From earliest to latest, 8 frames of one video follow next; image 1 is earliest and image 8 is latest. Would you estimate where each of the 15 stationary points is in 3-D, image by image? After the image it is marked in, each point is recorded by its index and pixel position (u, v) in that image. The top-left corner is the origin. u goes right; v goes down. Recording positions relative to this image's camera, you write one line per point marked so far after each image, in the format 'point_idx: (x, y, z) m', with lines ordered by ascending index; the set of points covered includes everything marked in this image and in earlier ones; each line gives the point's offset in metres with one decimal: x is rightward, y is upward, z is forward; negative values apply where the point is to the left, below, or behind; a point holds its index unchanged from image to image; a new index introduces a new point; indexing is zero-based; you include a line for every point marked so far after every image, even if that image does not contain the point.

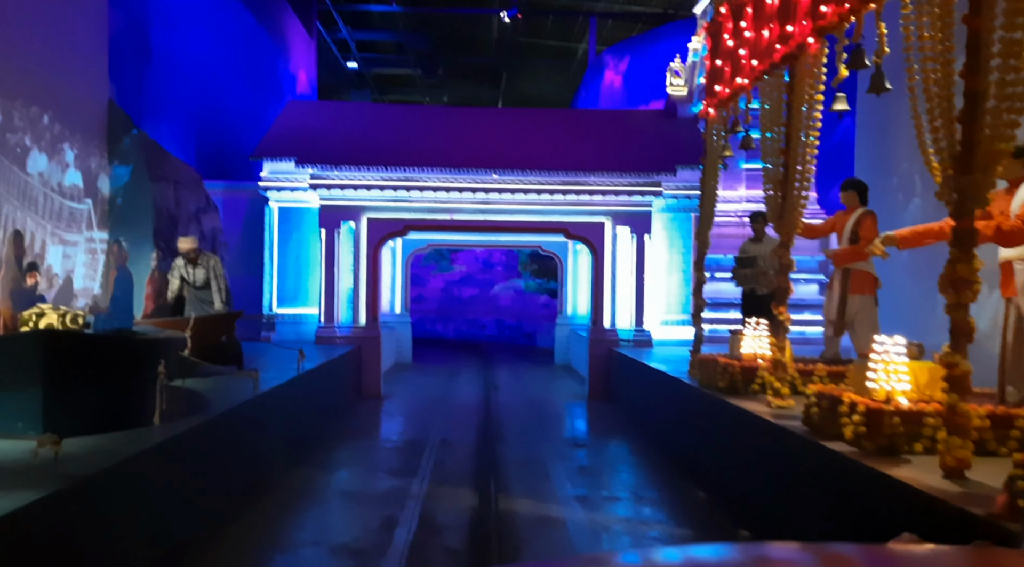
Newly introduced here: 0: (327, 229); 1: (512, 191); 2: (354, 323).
0: (-2.4, +0.7, +10.7) m
1: (0.0, +1.2, +10.8) m
2: (-2.1, -0.5, +10.7) m
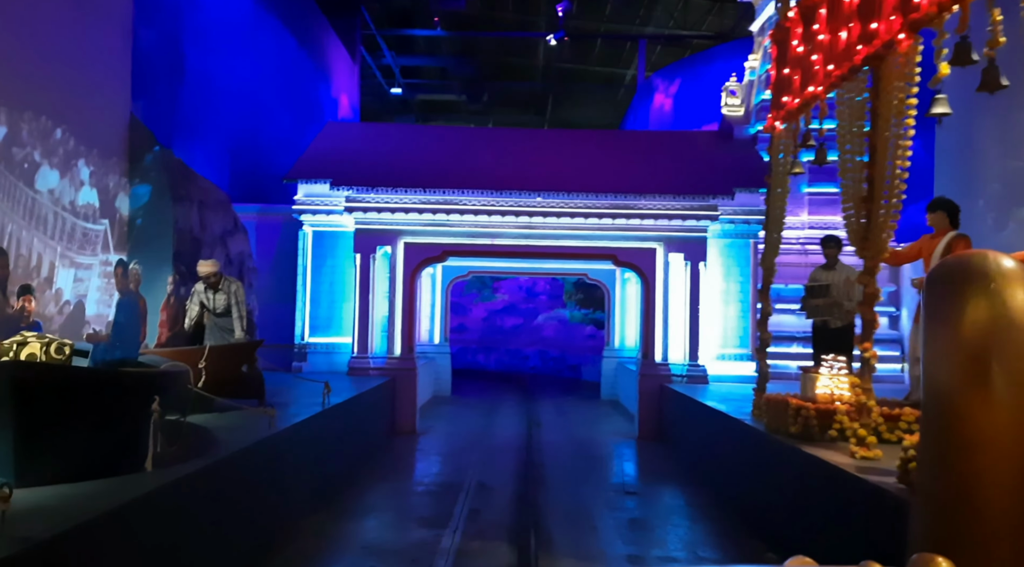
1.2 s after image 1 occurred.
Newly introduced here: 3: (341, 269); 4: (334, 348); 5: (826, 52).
0: (-1.9, +0.4, +10.2) m
1: (+0.6, +0.9, +10.2) m
2: (-1.6, -0.9, +10.2) m
3: (-2.2, +0.2, +10.6) m
4: (-2.3, -0.8, +10.5) m
5: (+2.1, +1.6, +5.5) m
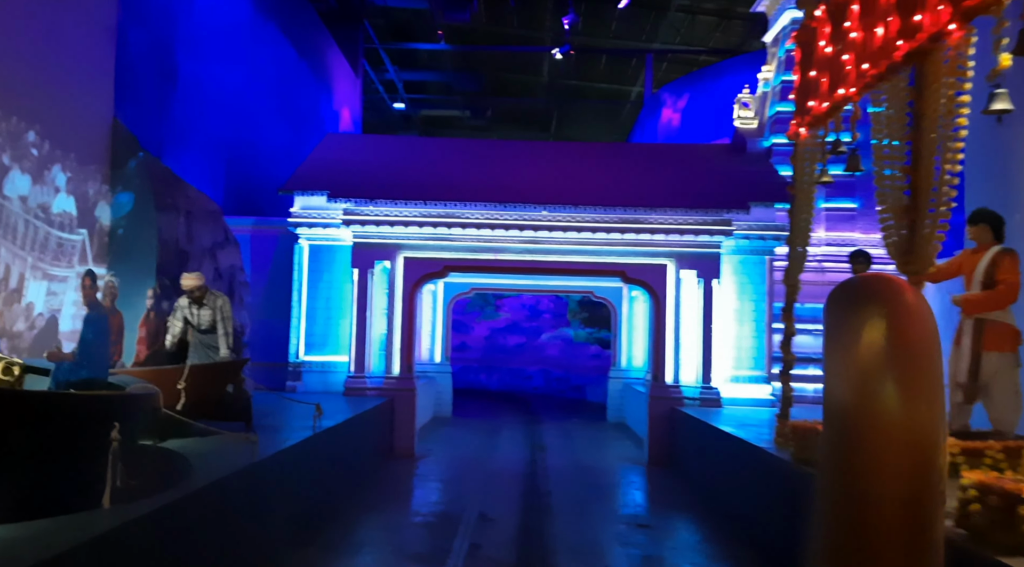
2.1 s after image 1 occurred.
0: (-1.8, +0.2, +9.8) m
1: (+0.6, +0.7, +9.8) m
2: (-1.5, -1.1, +9.7) m
3: (-2.2, 0.0, +10.2) m
4: (-2.2, -1.0, +10.0) m
5: (+2.2, +1.4, +5.1) m
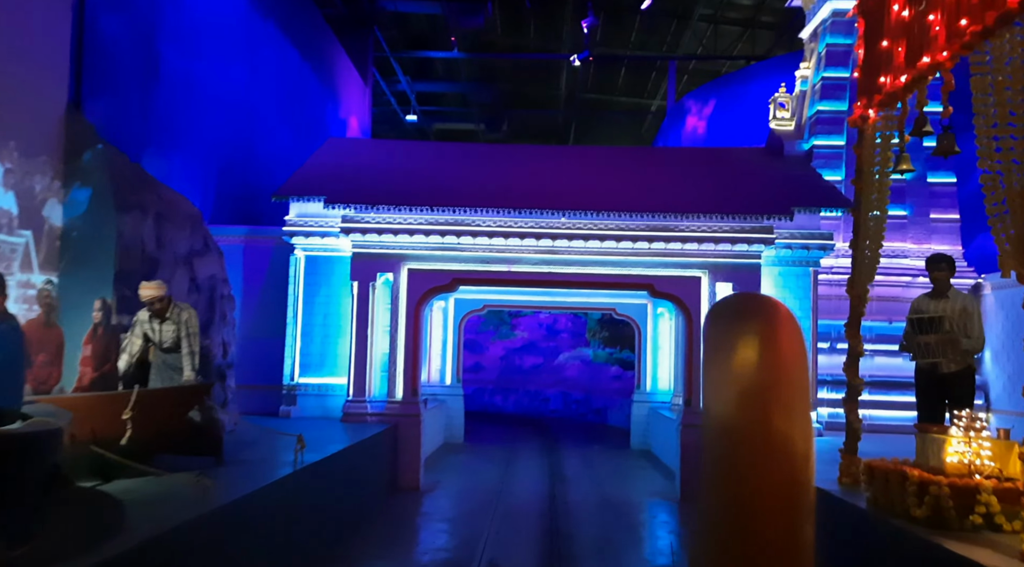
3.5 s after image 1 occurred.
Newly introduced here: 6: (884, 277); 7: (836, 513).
0: (-1.7, 0.0, +8.9) m
1: (+0.8, +0.5, +8.9) m
2: (-1.3, -1.2, +8.8) m
3: (-2.0, -0.2, +9.3) m
4: (-2.1, -1.2, +9.1) m
5: (+2.2, +1.4, +4.2) m
6: (+4.6, +0.1, +10.1) m
7: (+1.9, -1.4, +5.0) m
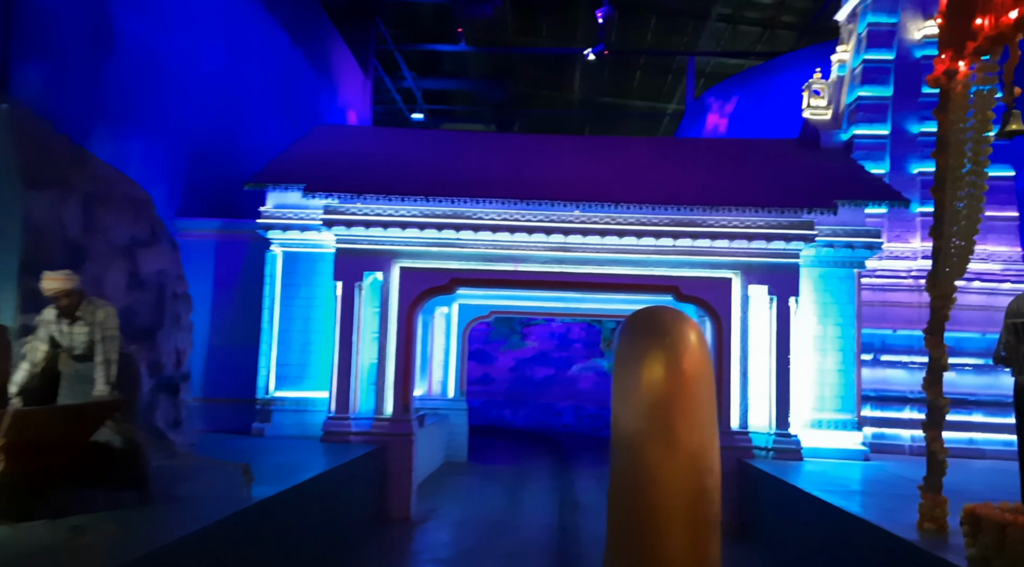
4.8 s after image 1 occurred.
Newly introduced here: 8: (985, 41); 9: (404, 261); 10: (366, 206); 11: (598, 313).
0: (-1.6, 0.0, +7.9) m
1: (+0.8, +0.5, +7.8) m
2: (-1.3, -1.2, +7.8) m
3: (-1.9, -0.2, +8.3) m
4: (-2.0, -1.2, +8.1) m
5: (+2.2, +1.4, +3.1) m
6: (+4.6, 0.0, +9.0) m
7: (+1.9, -1.4, +3.9) m
8: (+2.3, +1.2, +4.0) m
9: (-1.0, +0.2, +8.0) m
10: (-1.4, +0.7, +7.9) m
11: (+1.2, -0.4, +11.4) m
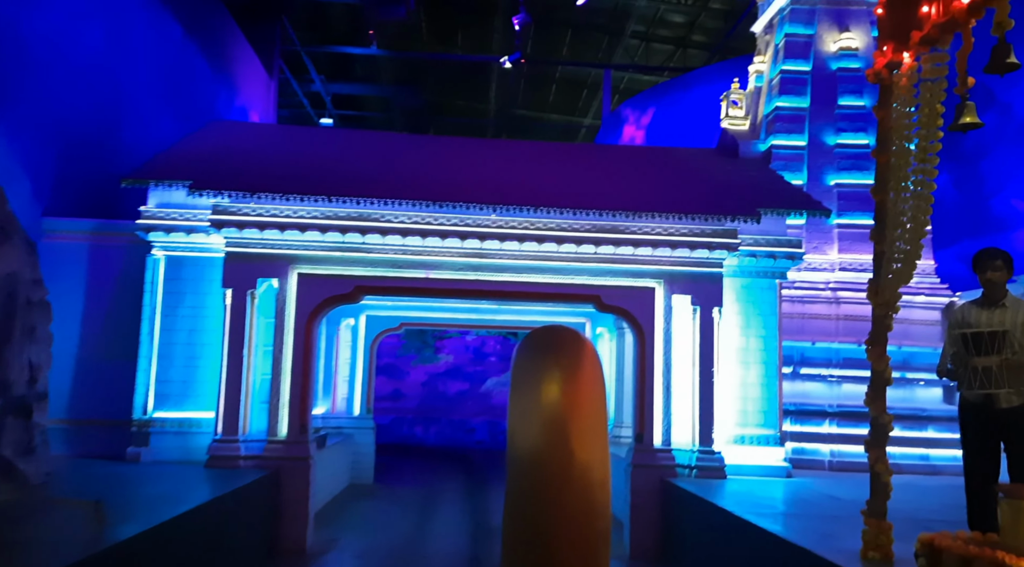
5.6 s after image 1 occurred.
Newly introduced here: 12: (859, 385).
0: (-2.4, -0.1, +7.2) m
1: (0.0, +0.4, +7.3) m
2: (-2.1, -1.3, +7.0) m
3: (-2.8, -0.3, +7.5) m
4: (-2.8, -1.3, +7.3) m
5: (+1.9, +1.4, +2.8) m
6: (+3.7, -0.1, +8.9) m
7: (+1.5, -1.4, +3.5) m
8: (+1.9, +1.2, +3.7) m
9: (-1.9, +0.1, +7.3) m
10: (-2.2, +0.7, +7.2) m
11: (0.0, -0.6, +11.0) m
12: (+3.7, -1.1, +8.6) m
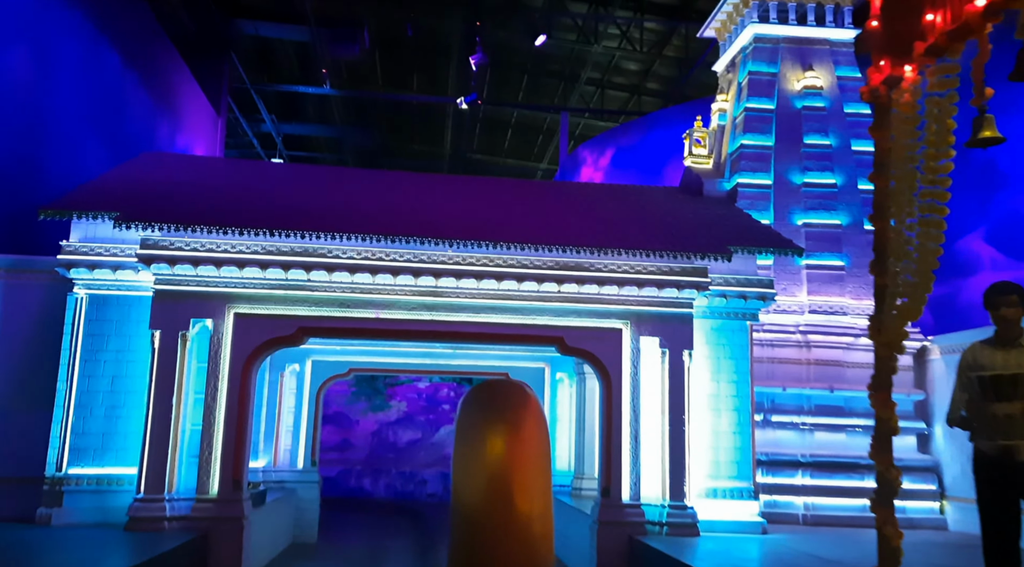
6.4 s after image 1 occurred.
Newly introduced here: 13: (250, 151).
0: (-2.8, -0.4, +6.5) m
1: (-0.3, +0.1, +6.8) m
2: (-2.4, -1.6, +6.3) m
3: (-3.1, -0.6, +6.8) m
4: (-3.2, -1.6, +6.5) m
5: (+1.8, +1.3, +2.5) m
6: (+3.2, -0.6, +8.5) m
7: (+1.4, -1.5, +3.0) m
8: (+1.7, +1.0, +3.3) m
9: (-2.2, -0.2, +6.7) m
10: (-2.5, +0.3, +6.6) m
11: (-0.5, -1.1, +10.4) m
12: (+3.2, -1.5, +8.3) m
13: (-6.4, +3.3, +20.0) m
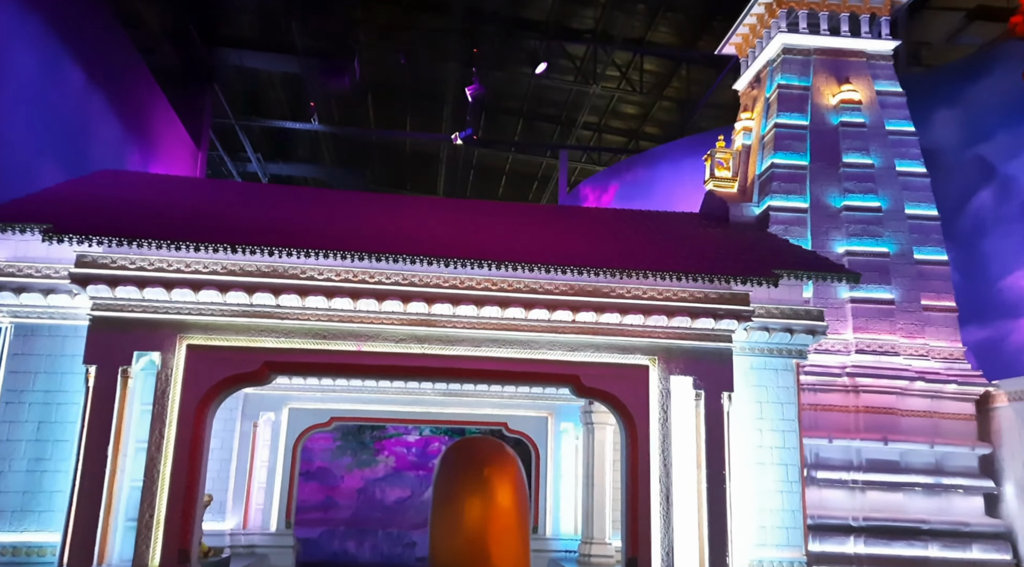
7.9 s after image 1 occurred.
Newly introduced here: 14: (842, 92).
0: (-2.7, -0.5, +5.4) m
1: (-0.3, -0.1, +5.7) m
2: (-2.4, -1.8, +5.1) m
3: (-3.1, -0.8, +5.6) m
4: (-3.1, -1.8, +5.3) m
5: (+1.9, +1.4, +1.5) m
6: (+3.3, -0.9, +7.4) m
7: (+1.4, -1.5, +1.8) m
8: (+1.8, +1.0, +2.3) m
9: (-2.1, -0.4, +5.5) m
10: (-2.5, +0.2, +5.5) m
11: (-0.5, -1.5, +9.2) m
12: (+3.3, -1.8, +7.1) m
13: (-6.4, +2.2, +19.0) m
14: (+3.4, +2.0, +8.4) m
